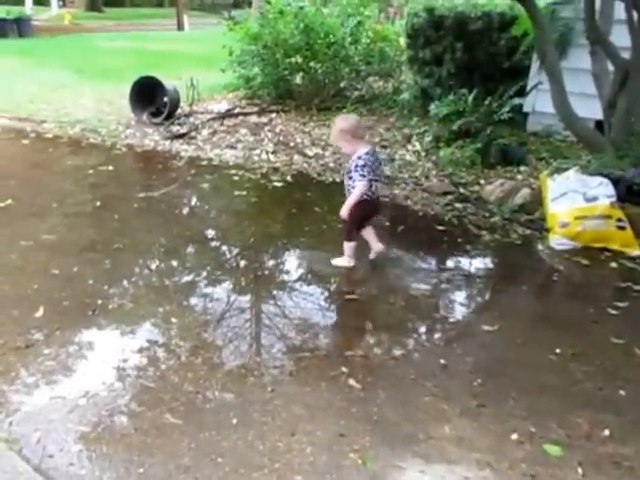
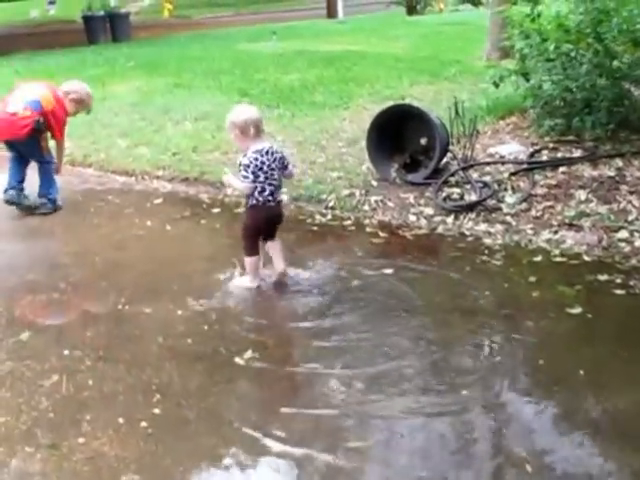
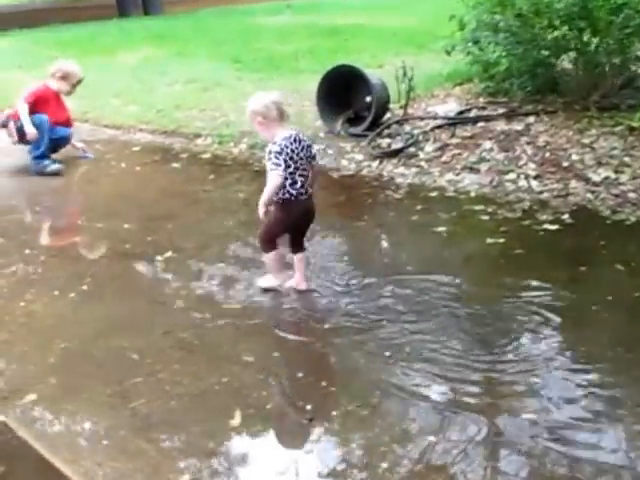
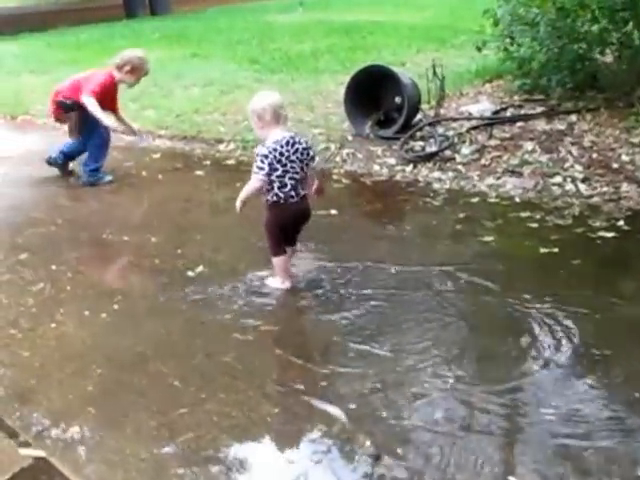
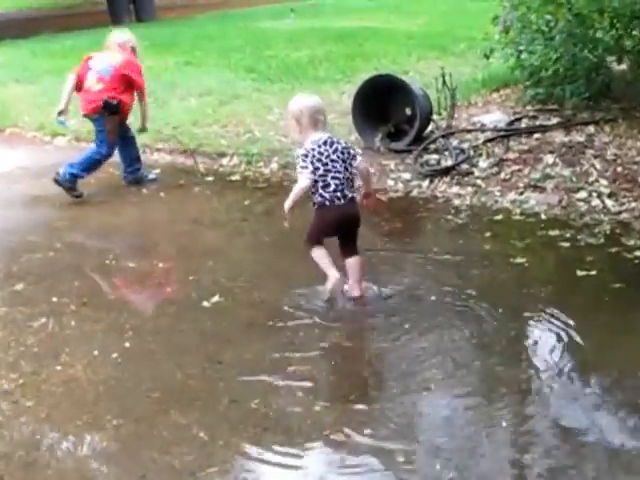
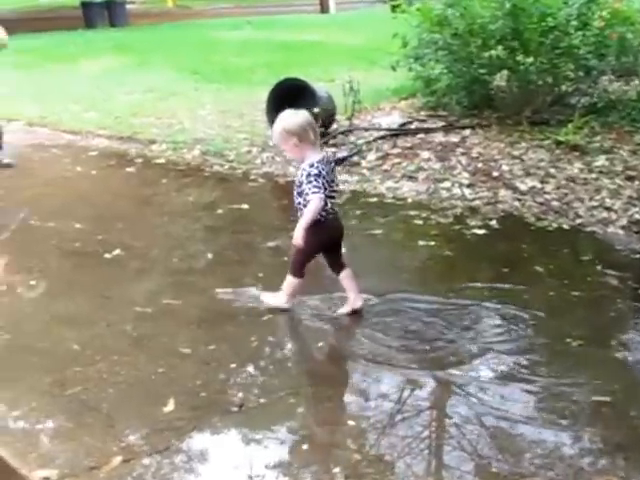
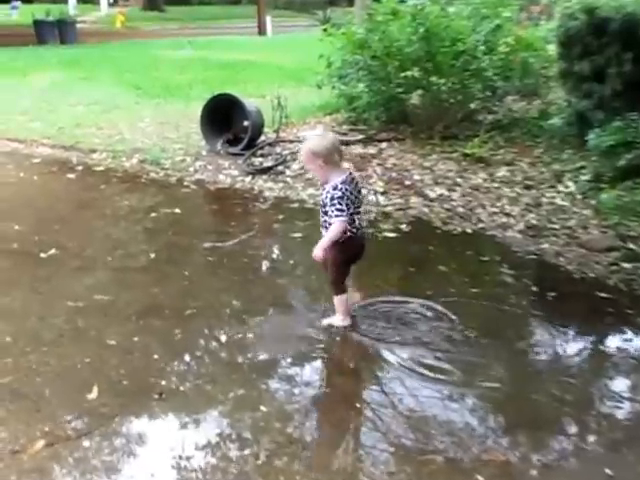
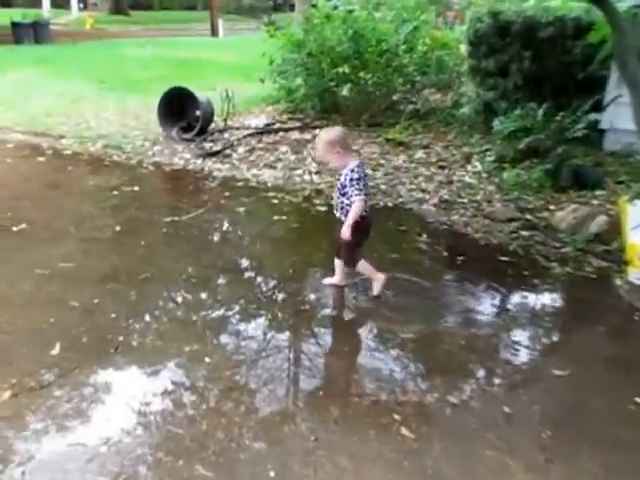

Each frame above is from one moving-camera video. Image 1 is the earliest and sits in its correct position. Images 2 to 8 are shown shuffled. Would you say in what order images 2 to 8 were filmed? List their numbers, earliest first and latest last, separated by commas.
8, 7, 6, 3, 4, 5, 2
